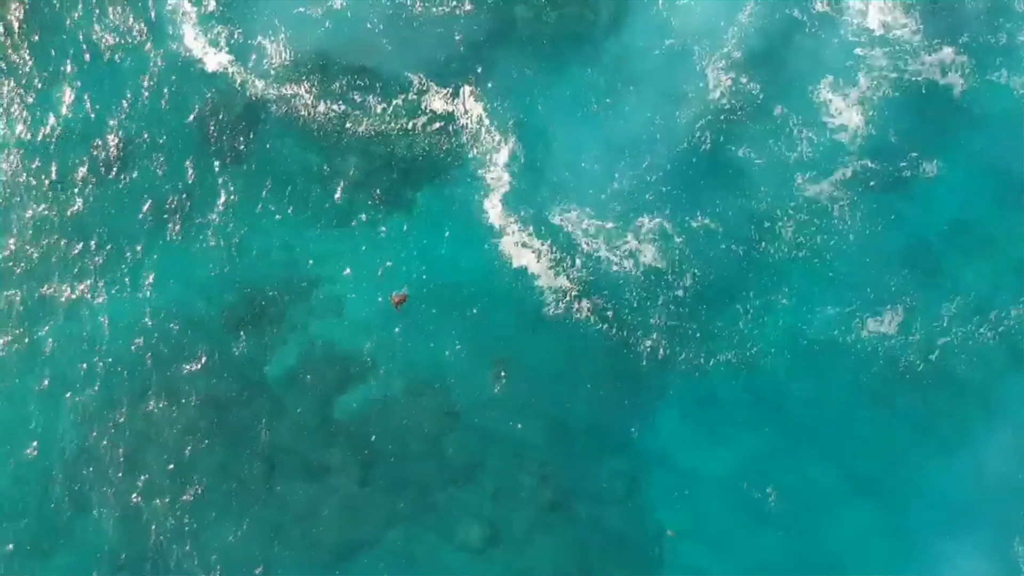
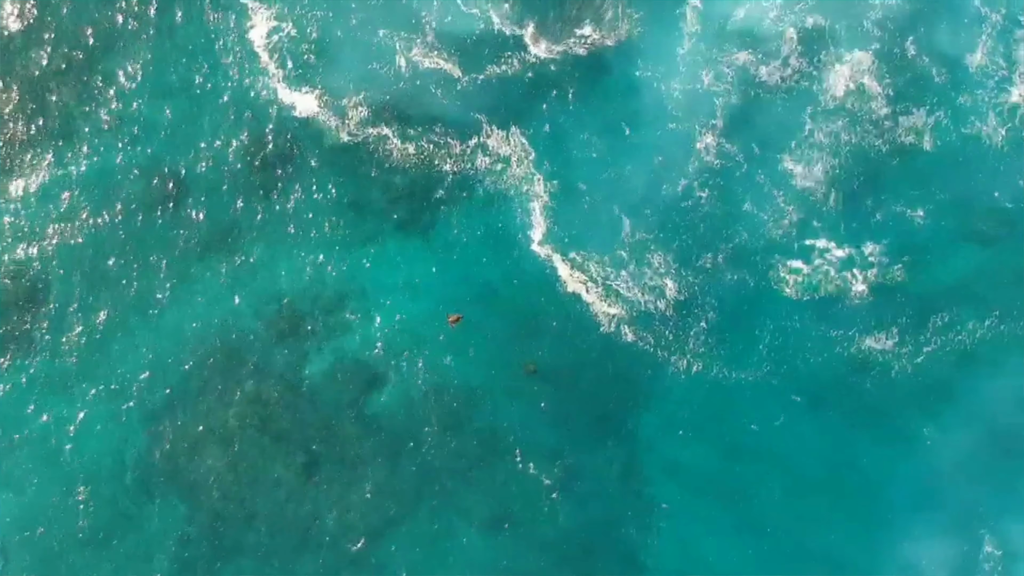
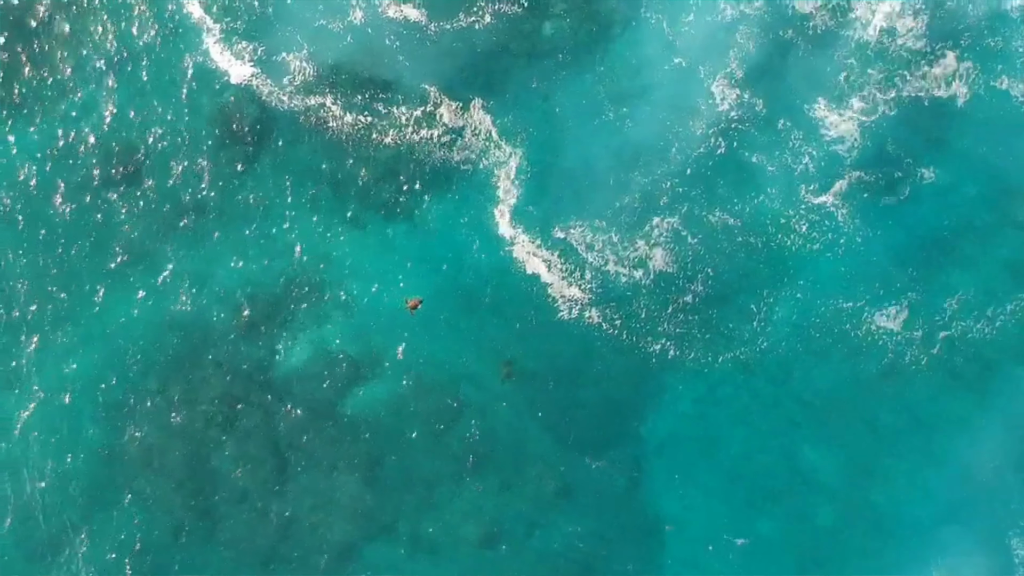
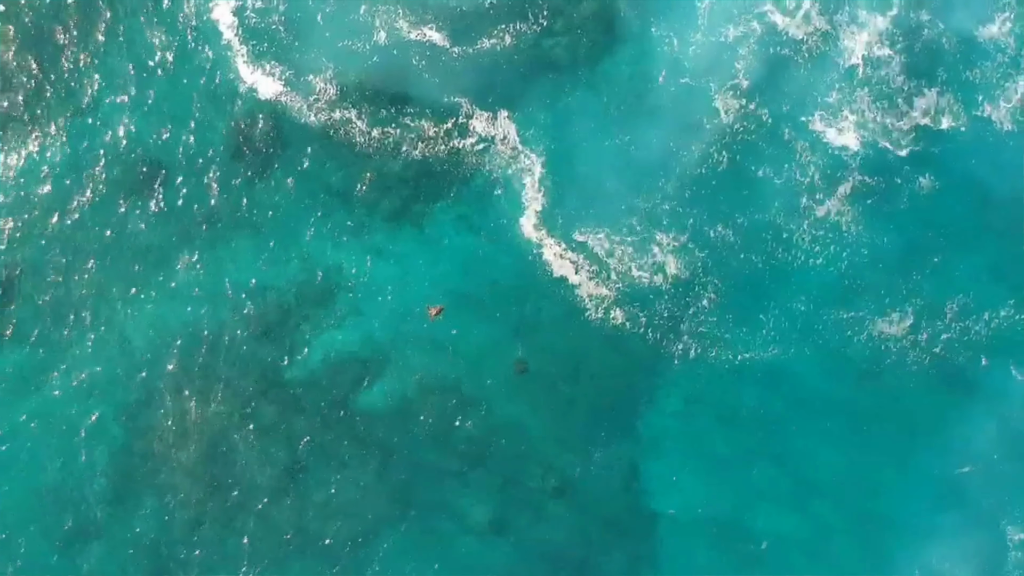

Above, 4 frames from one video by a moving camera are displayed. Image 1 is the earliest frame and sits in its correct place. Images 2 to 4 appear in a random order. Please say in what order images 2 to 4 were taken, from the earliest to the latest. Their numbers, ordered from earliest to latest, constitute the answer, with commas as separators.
3, 4, 2
